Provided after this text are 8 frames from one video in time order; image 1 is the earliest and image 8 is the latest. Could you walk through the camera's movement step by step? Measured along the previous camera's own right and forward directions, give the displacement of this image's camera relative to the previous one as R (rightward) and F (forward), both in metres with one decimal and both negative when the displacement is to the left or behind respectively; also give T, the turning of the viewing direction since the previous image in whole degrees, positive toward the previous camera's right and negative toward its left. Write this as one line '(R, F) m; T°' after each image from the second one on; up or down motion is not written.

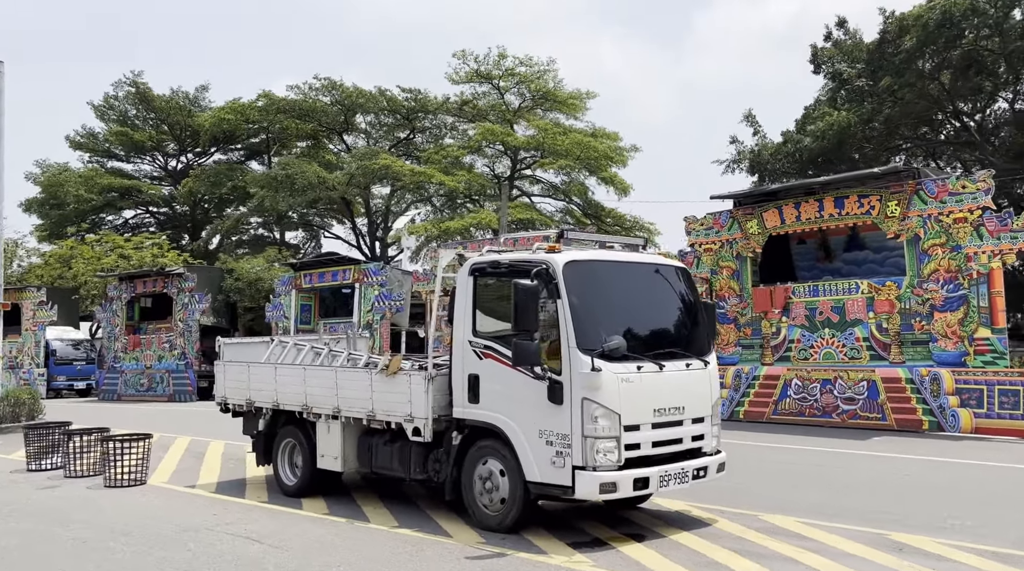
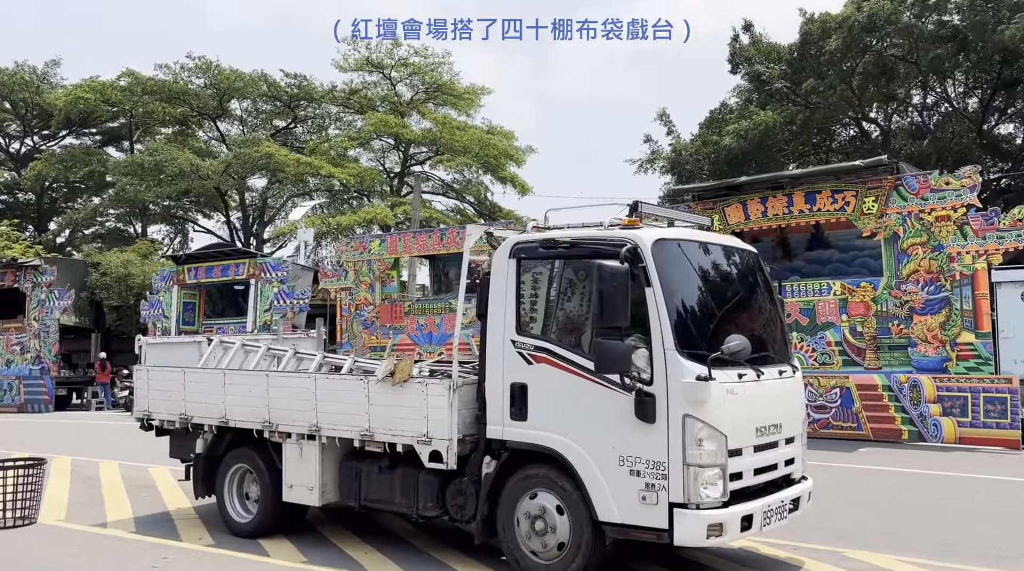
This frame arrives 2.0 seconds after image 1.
(-1.3, +1.8) m; +9°
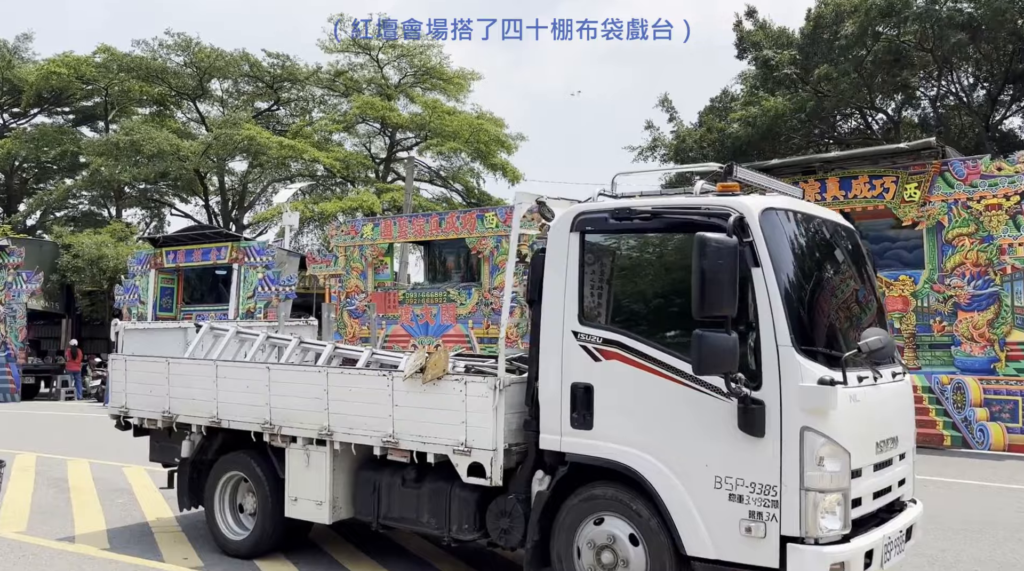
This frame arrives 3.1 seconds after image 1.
(-0.5, +1.1) m; +1°
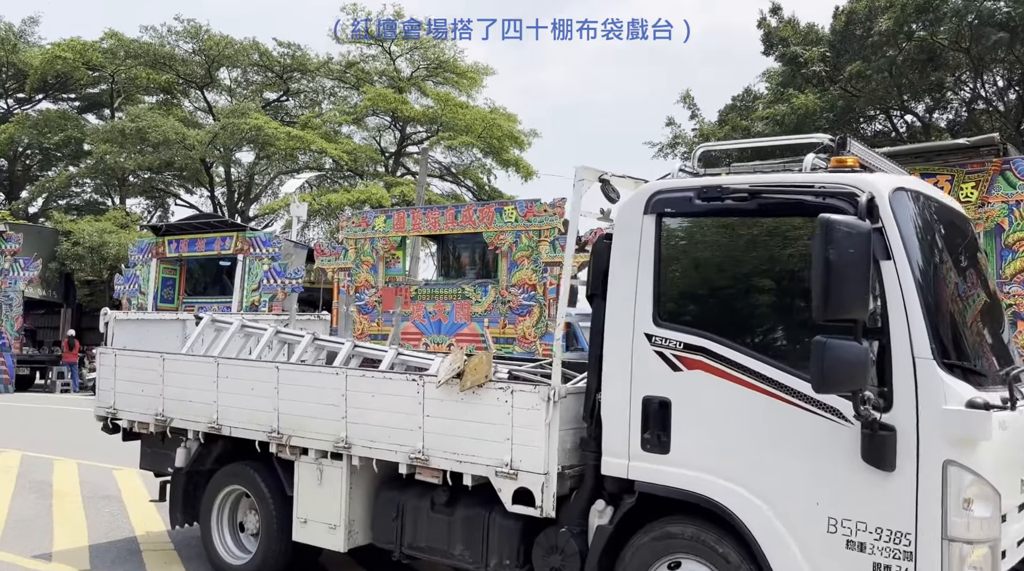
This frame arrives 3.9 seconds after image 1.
(-0.3, +0.9) m; 0°
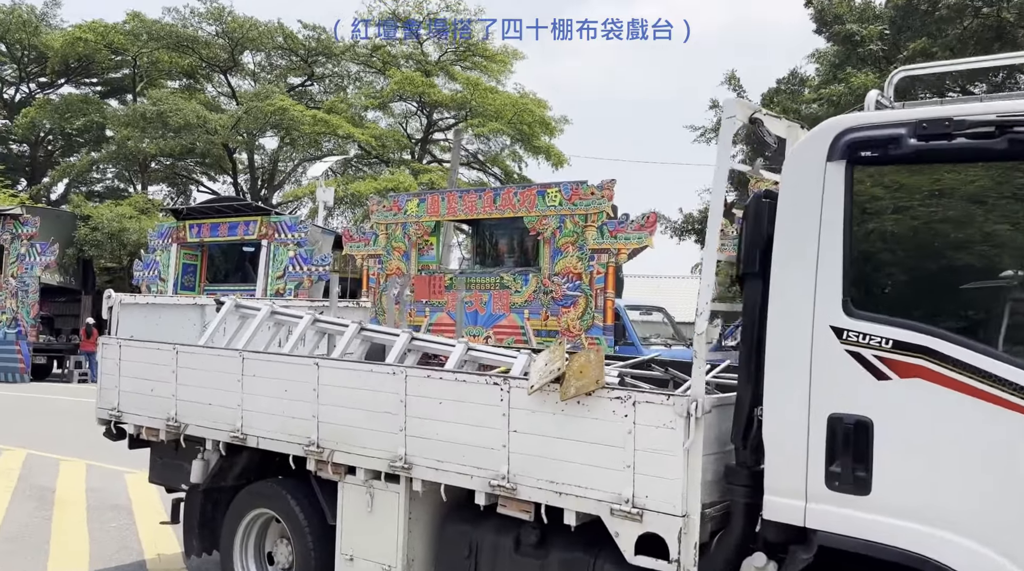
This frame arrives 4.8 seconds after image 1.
(-0.4, +1.2) m; -1°
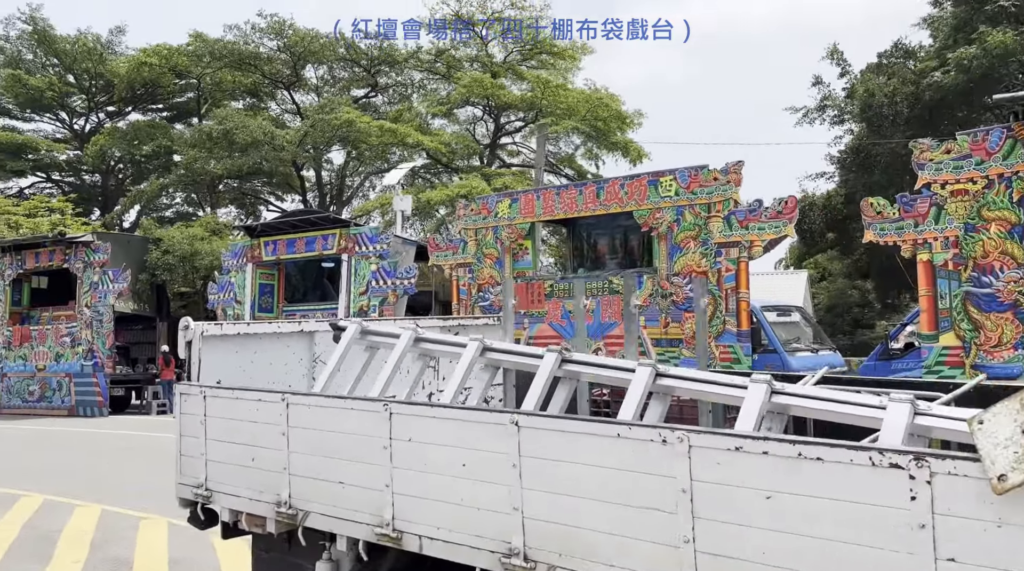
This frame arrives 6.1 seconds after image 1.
(-0.8, +1.7) m; -4°
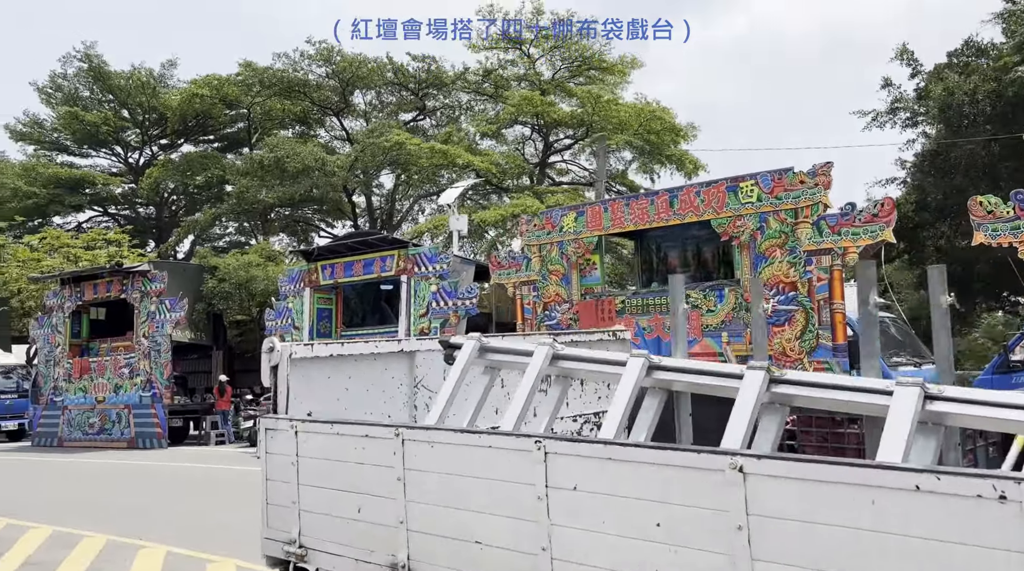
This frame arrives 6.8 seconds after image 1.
(-0.4, +0.7) m; -3°
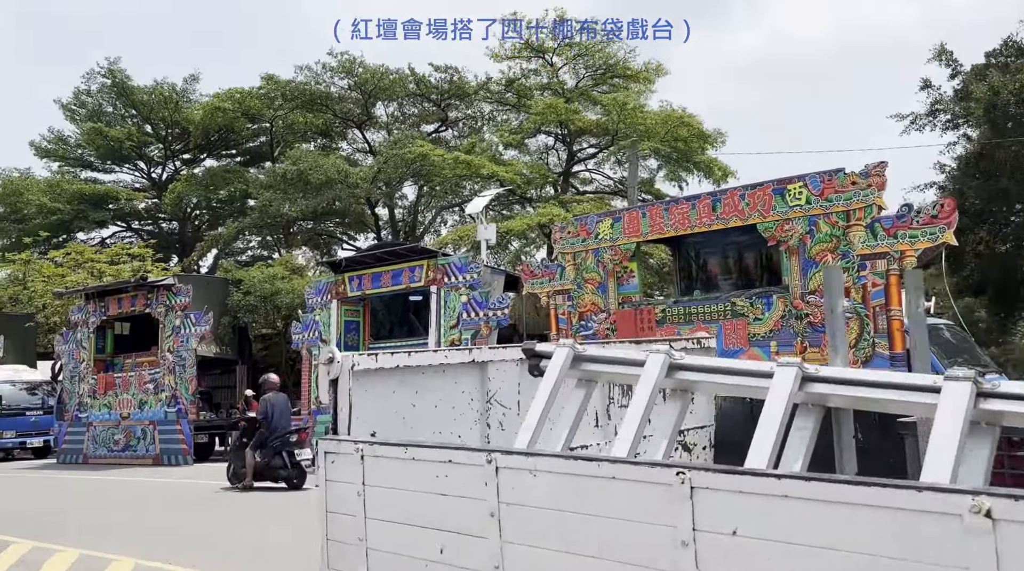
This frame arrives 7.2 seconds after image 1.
(-0.3, +0.5) m; -1°
